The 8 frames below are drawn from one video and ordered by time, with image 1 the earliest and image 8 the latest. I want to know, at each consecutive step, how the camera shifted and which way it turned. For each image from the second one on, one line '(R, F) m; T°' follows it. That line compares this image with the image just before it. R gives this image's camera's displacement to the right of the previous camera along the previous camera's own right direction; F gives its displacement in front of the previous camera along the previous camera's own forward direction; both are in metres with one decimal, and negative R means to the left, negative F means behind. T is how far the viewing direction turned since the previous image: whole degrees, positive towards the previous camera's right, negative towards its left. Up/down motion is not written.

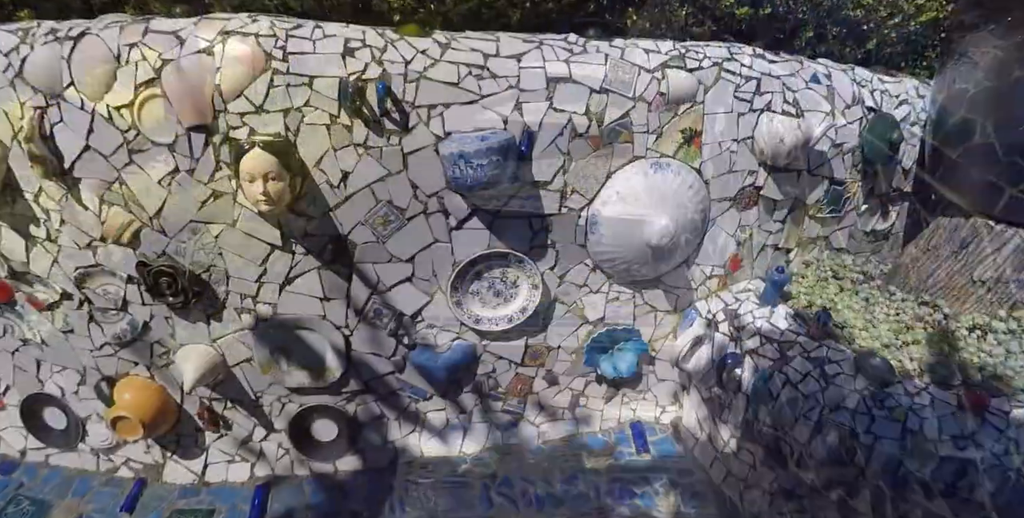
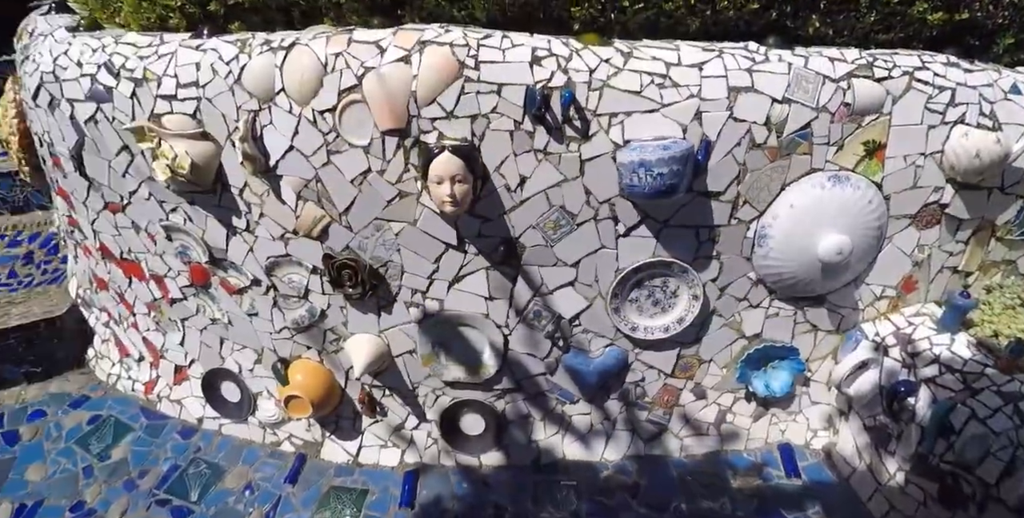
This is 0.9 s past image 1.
(-0.3, 0.0) m; -7°
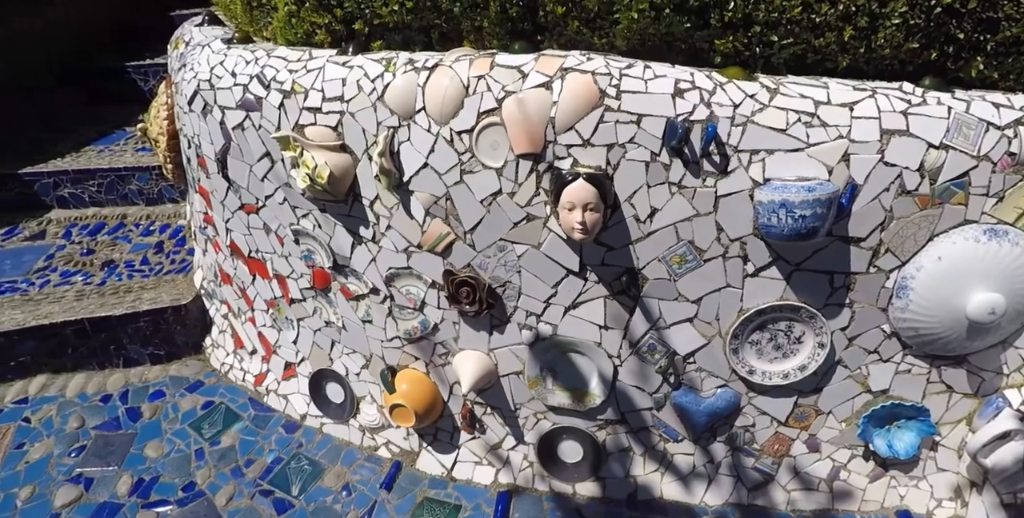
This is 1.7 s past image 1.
(-0.2, 0.0) m; -6°
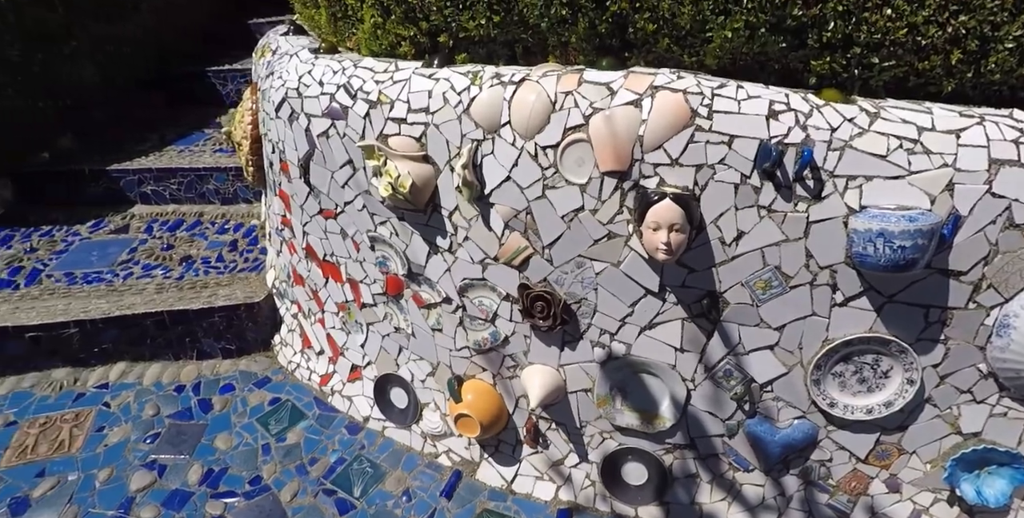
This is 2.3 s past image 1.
(-0.2, 0.0) m; -4°
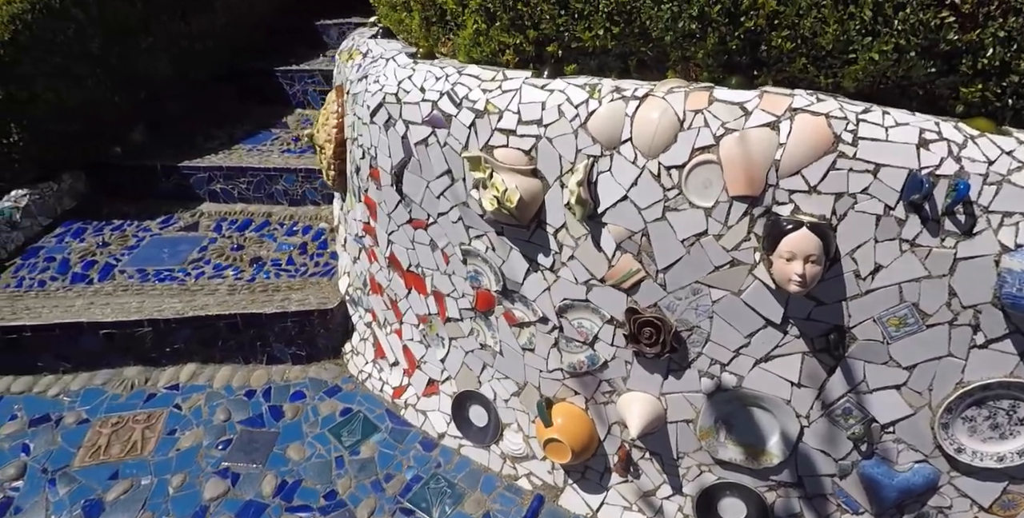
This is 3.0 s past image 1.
(-0.3, +0.1) m; -2°
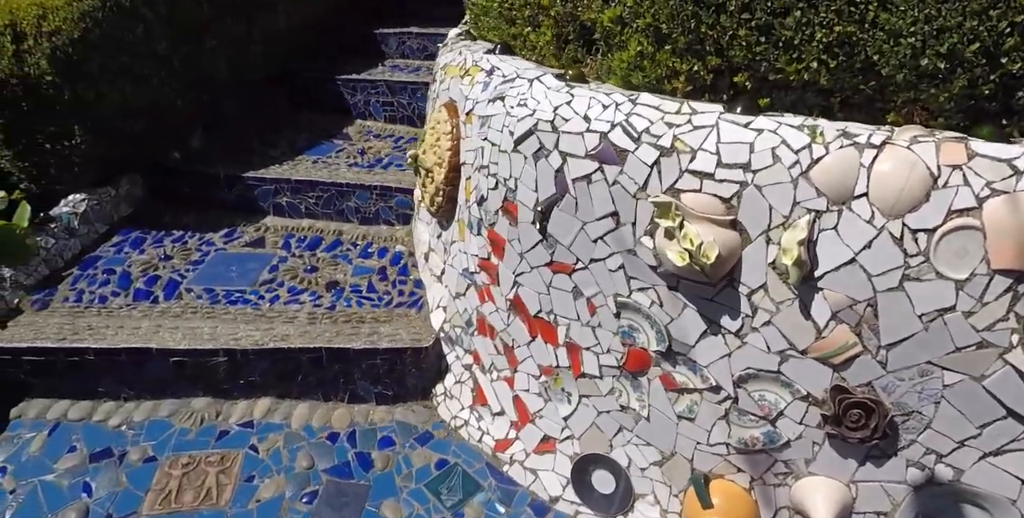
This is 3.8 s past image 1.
(-0.6, +0.3) m; +1°
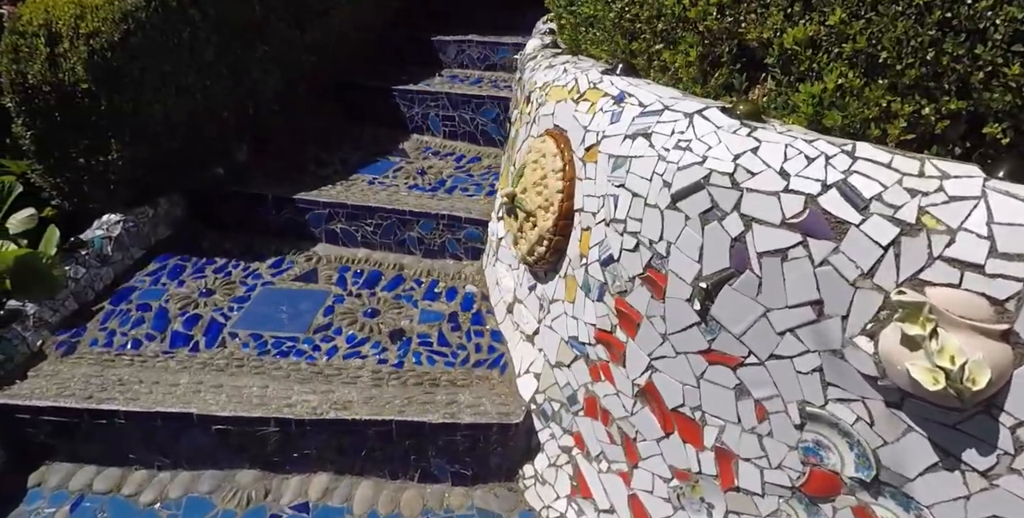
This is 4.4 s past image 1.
(-0.4, +0.4) m; -1°
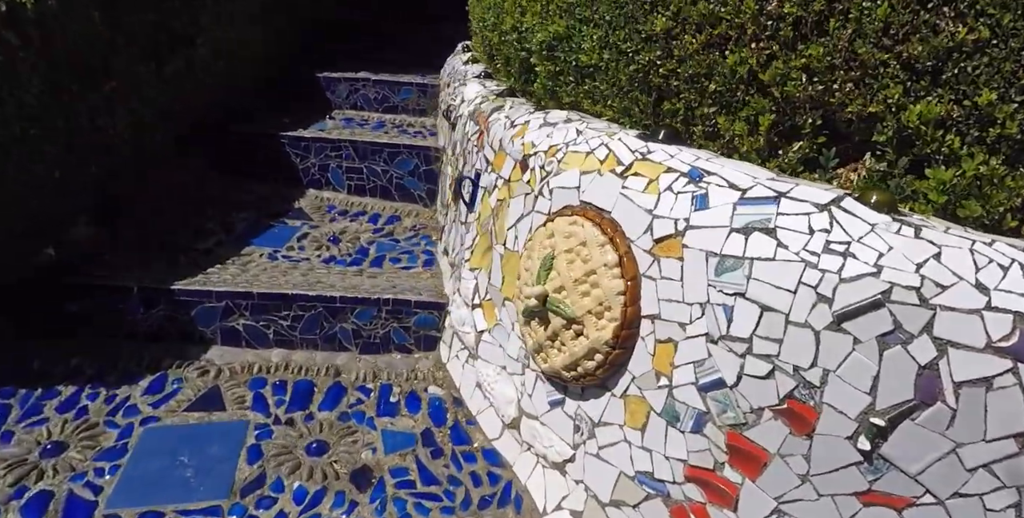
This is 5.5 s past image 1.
(-0.6, +0.6) m; +17°
